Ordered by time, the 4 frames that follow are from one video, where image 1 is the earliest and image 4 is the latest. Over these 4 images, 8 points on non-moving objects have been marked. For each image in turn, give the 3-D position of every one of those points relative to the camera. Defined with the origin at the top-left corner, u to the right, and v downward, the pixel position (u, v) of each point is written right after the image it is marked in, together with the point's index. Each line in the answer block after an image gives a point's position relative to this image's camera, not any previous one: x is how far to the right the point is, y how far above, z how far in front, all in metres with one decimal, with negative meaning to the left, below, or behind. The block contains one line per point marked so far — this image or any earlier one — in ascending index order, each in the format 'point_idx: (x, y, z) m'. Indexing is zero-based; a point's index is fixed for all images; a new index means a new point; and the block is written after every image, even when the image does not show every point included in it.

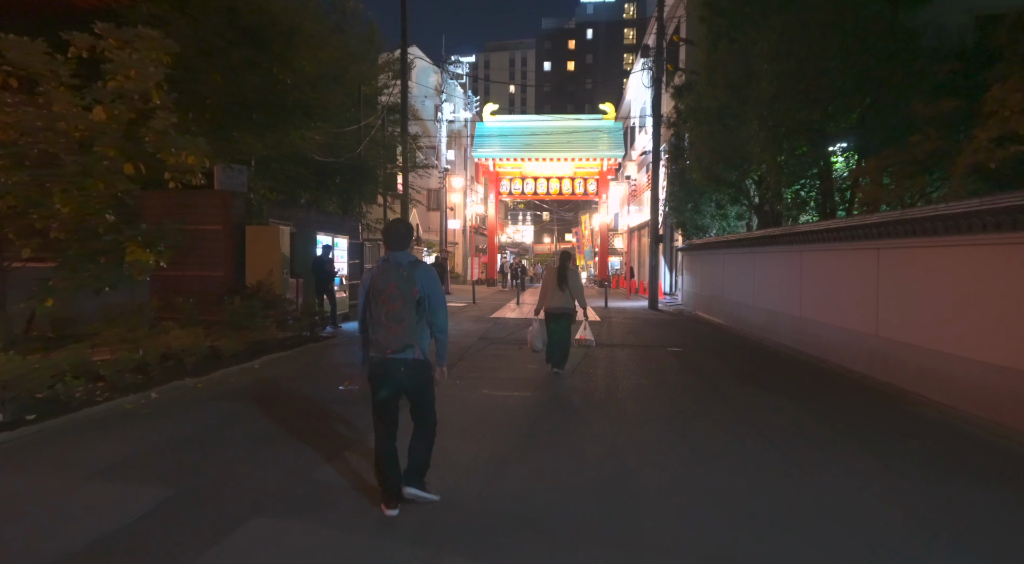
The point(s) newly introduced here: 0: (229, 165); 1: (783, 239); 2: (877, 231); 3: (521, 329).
0: (-5.5, +2.3, +13.4) m
1: (+5.4, +0.8, +13.8) m
2: (+5.2, +0.7, +9.9) m
3: (+0.2, -1.1, +16.0) m
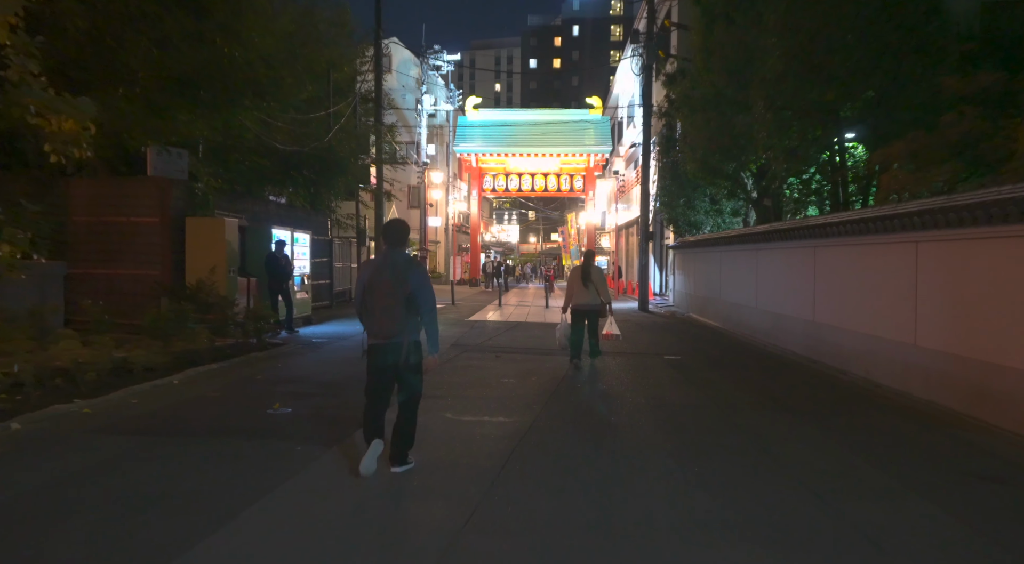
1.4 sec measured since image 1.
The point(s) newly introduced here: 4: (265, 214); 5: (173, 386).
0: (-5.9, +2.3, +11.8) m
1: (+5.0, +0.9, +12.4) m
2: (+4.9, +0.7, +8.5) m
3: (-0.2, -1.1, +14.5) m
4: (-6.2, +1.7, +17.4) m
5: (-3.8, -1.2, +7.8) m
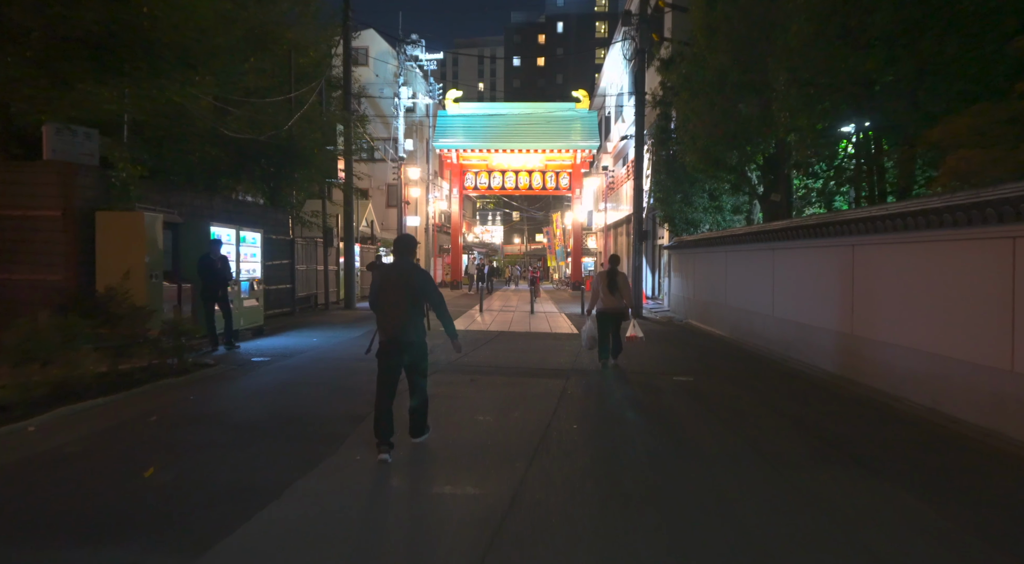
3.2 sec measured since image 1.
0: (-6.2, +2.2, +9.7) m
1: (+4.7, +0.8, +10.6) m
2: (+4.7, +0.7, +6.7) m
3: (-0.6, -1.2, +12.6) m
4: (-6.7, +1.6, +15.4) m
5: (-4.0, -1.3, +5.8) m
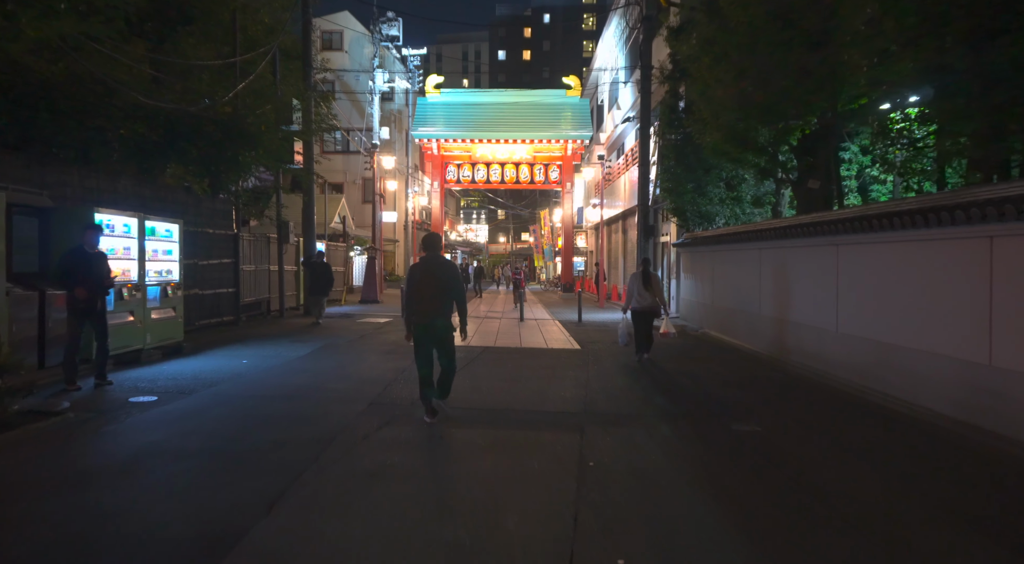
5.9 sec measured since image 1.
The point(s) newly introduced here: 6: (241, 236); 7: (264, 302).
0: (-6.3, +2.1, +6.6) m
1: (+4.6, +0.7, +7.8) m
2: (+4.6, +0.6, +3.9) m
3: (-0.8, -1.2, +9.6) m
4: (-6.9, +1.5, +12.3) m
5: (-4.1, -1.4, +2.8) m
6: (-6.7, +1.2, +17.3) m
7: (-6.7, -0.5, +18.9) m
